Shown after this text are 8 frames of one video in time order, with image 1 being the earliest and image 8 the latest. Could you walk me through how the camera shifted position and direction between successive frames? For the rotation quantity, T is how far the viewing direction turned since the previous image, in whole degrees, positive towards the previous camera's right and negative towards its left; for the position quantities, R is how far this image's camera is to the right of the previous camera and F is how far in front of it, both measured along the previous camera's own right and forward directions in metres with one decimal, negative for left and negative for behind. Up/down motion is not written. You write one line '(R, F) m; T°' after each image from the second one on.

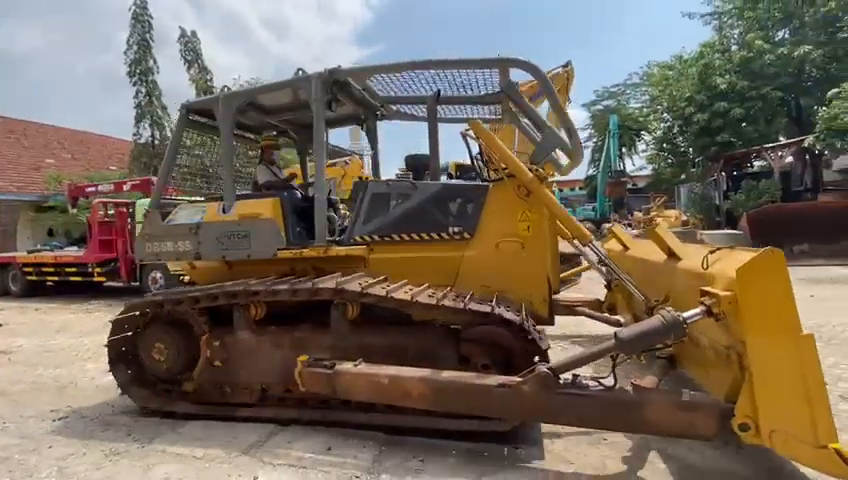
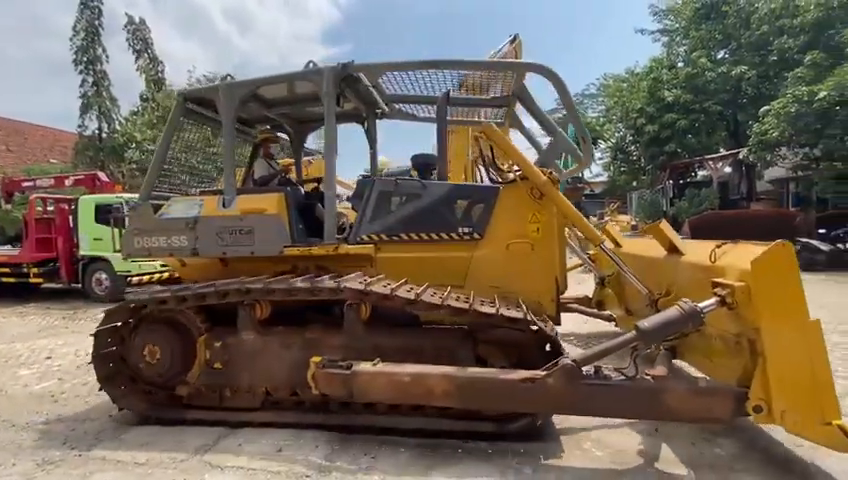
(-0.5, +0.1) m; +5°
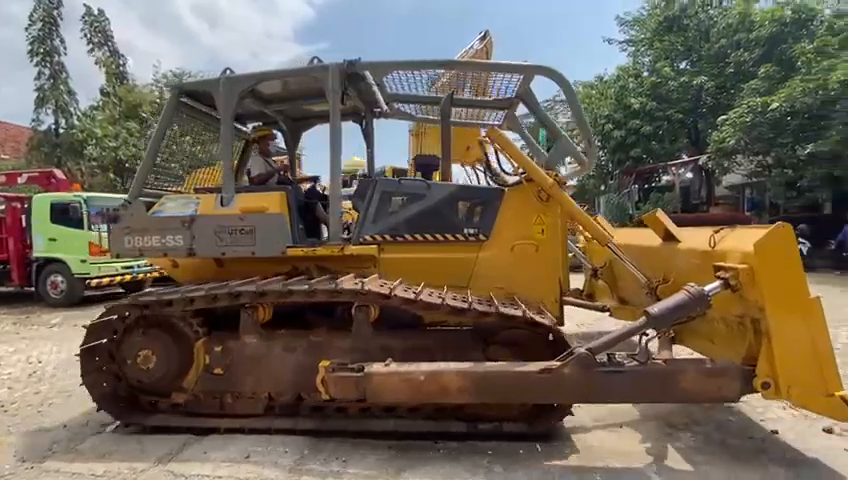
(-0.4, 0.0) m; +4°
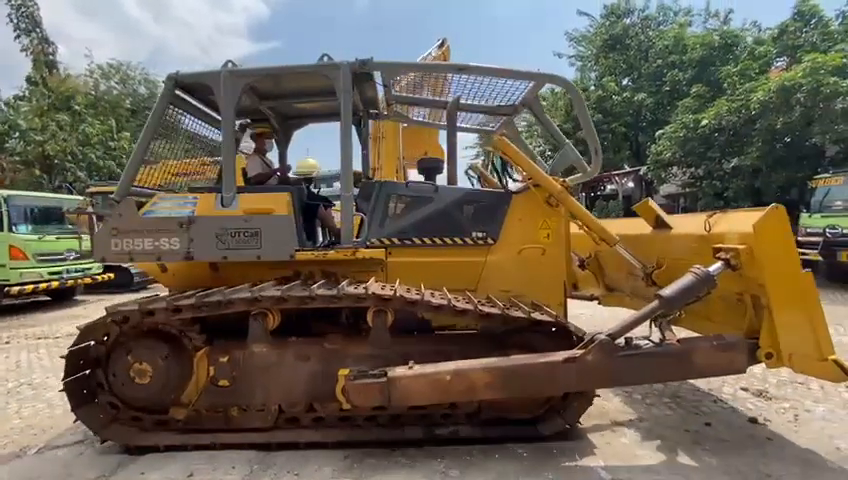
(-0.6, +0.1) m; +6°
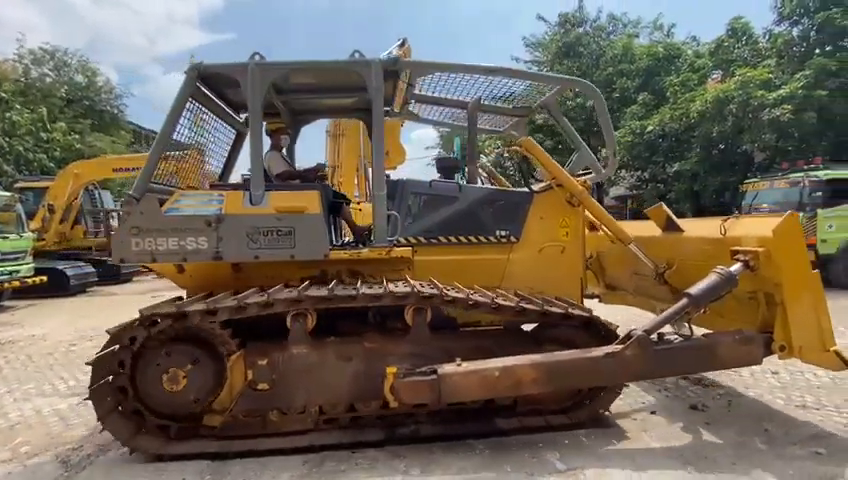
(-0.7, 0.0) m; +6°
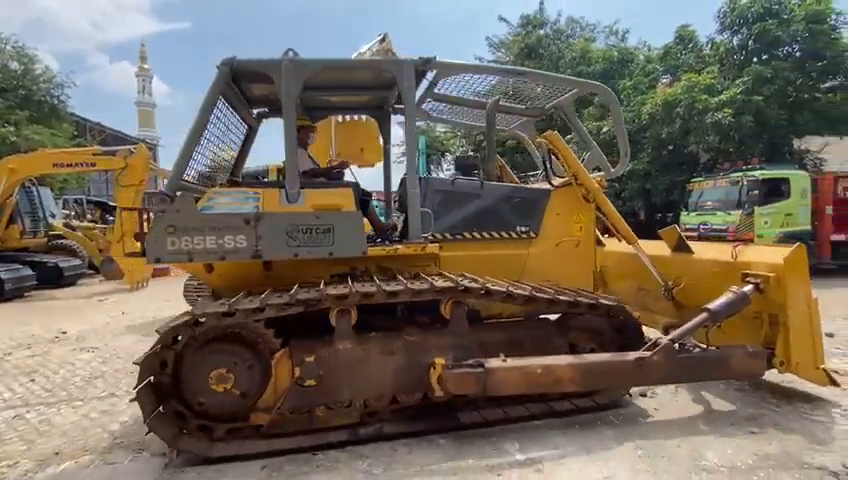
(-0.7, -0.1) m; +5°
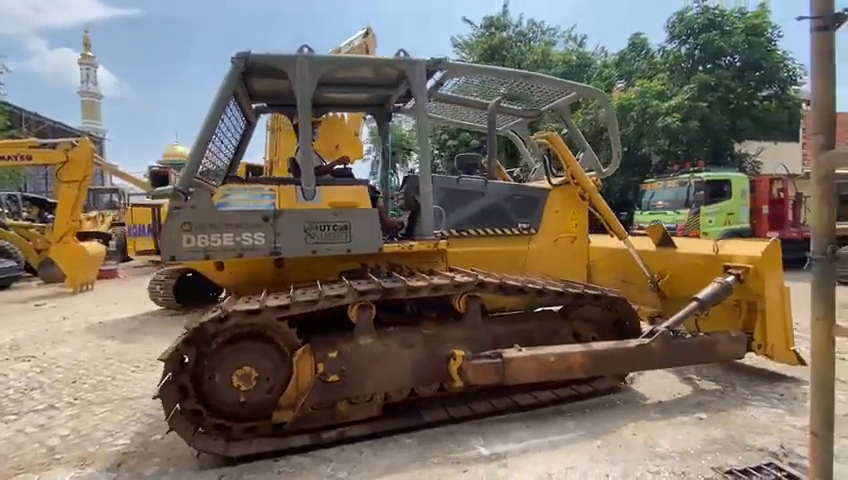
(-0.5, -0.1) m; +5°
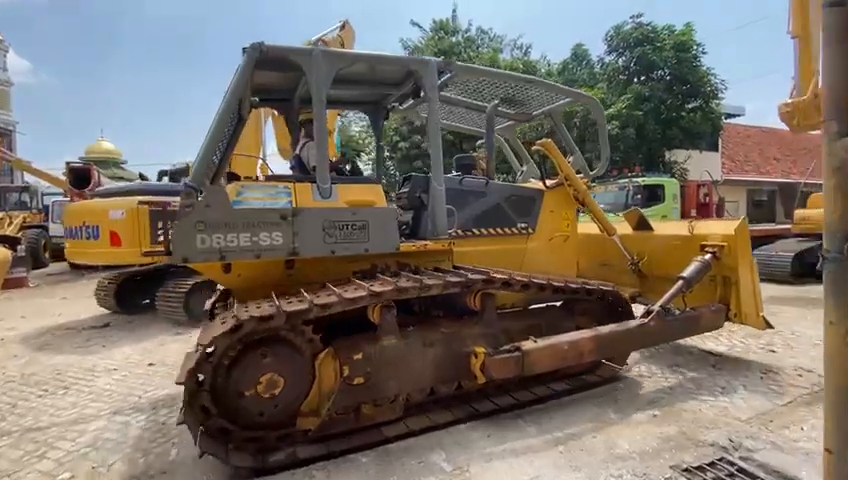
(-0.6, 0.0) m; +7°
